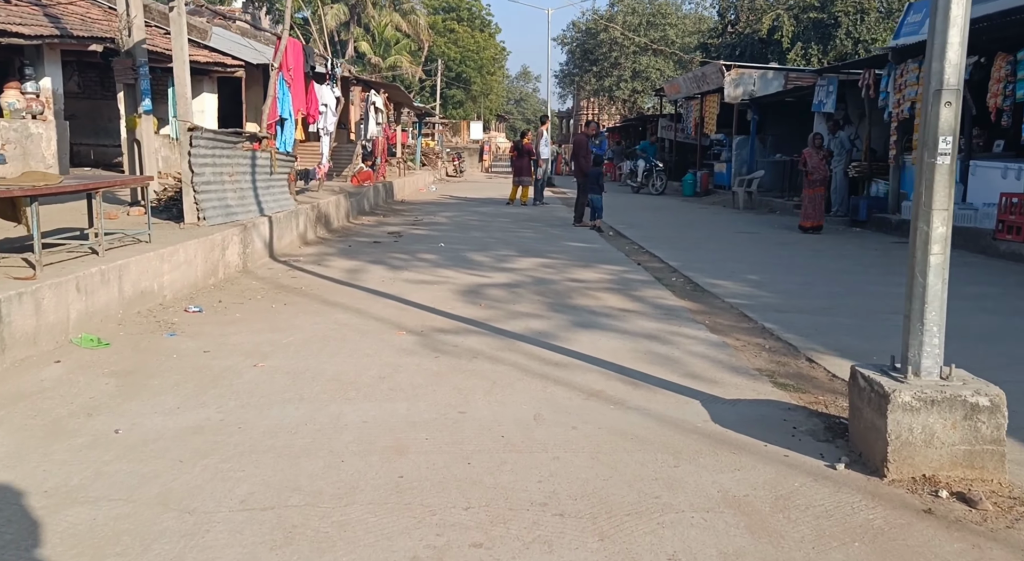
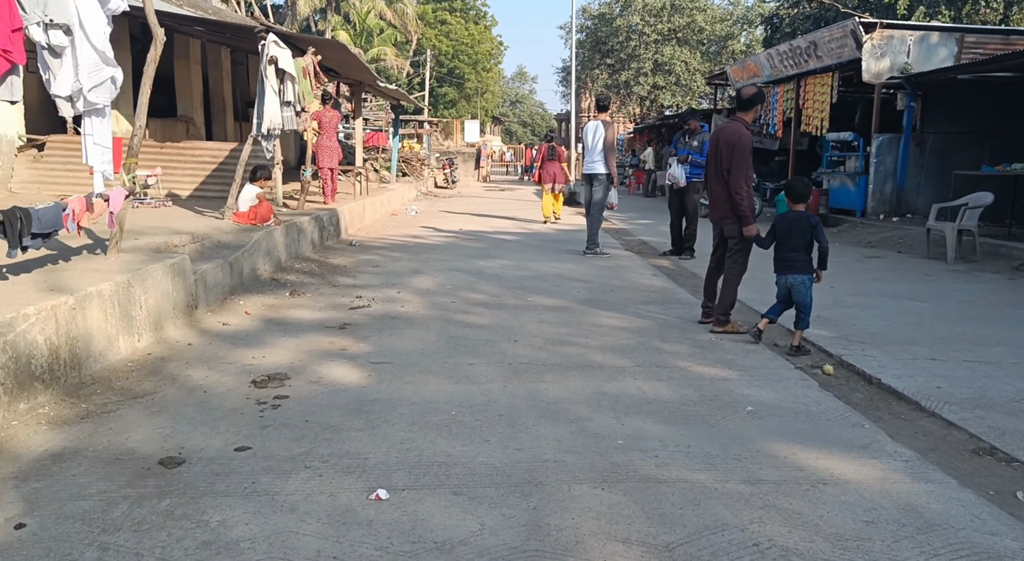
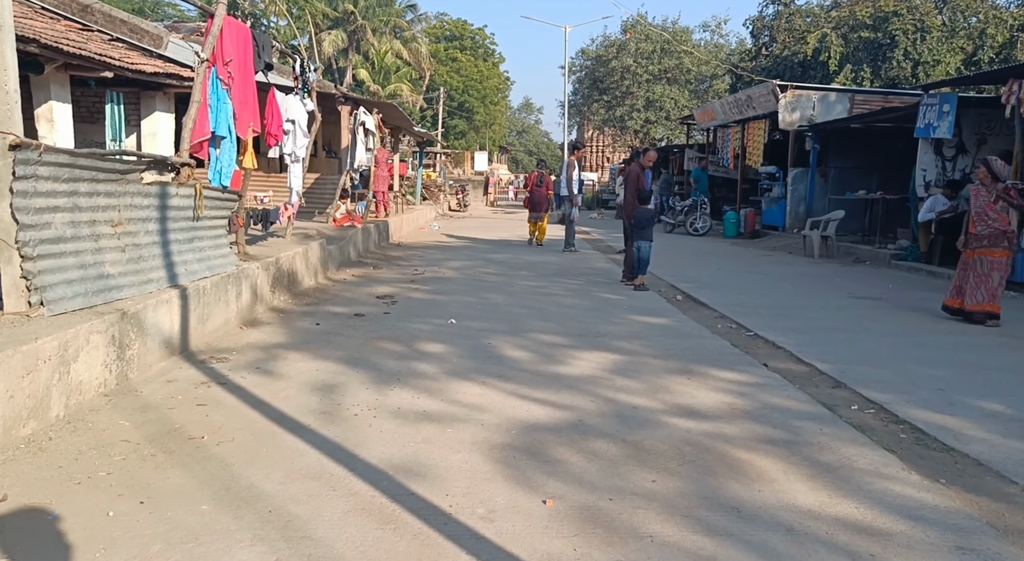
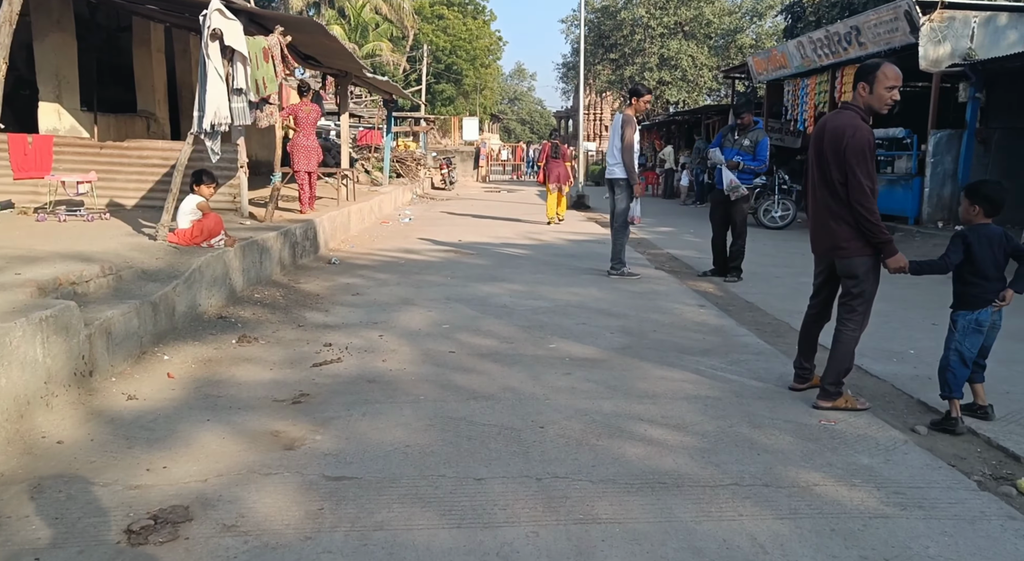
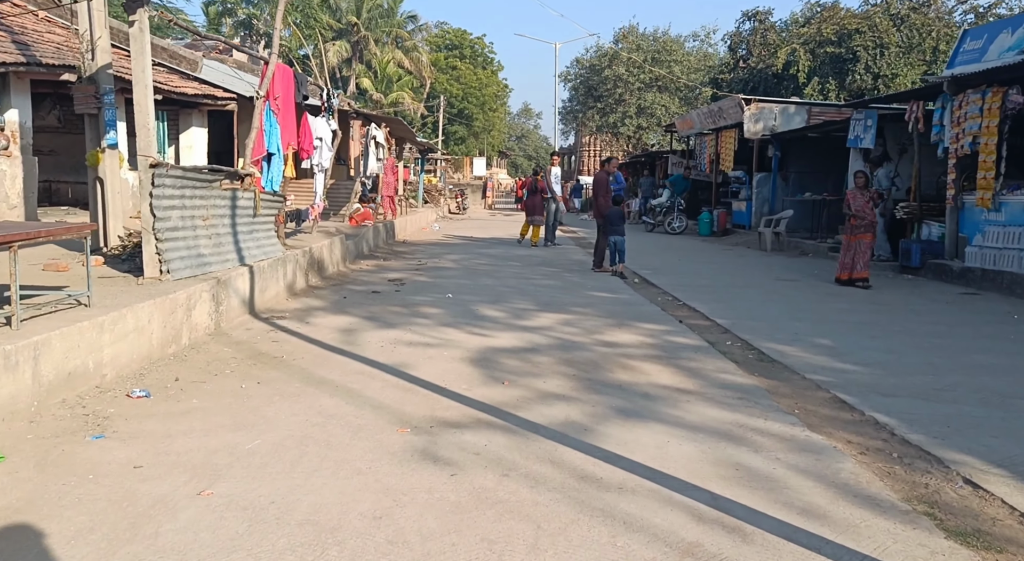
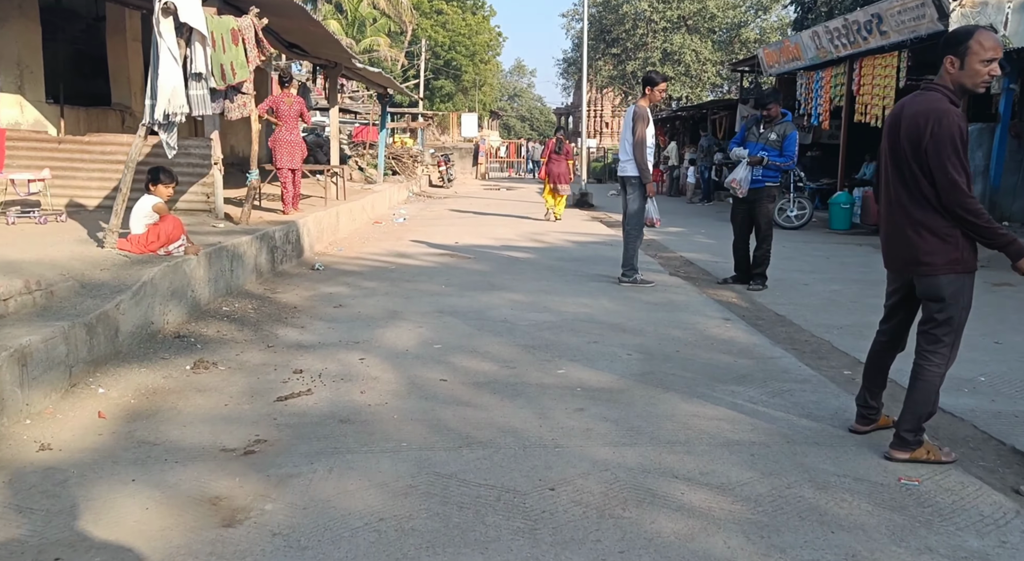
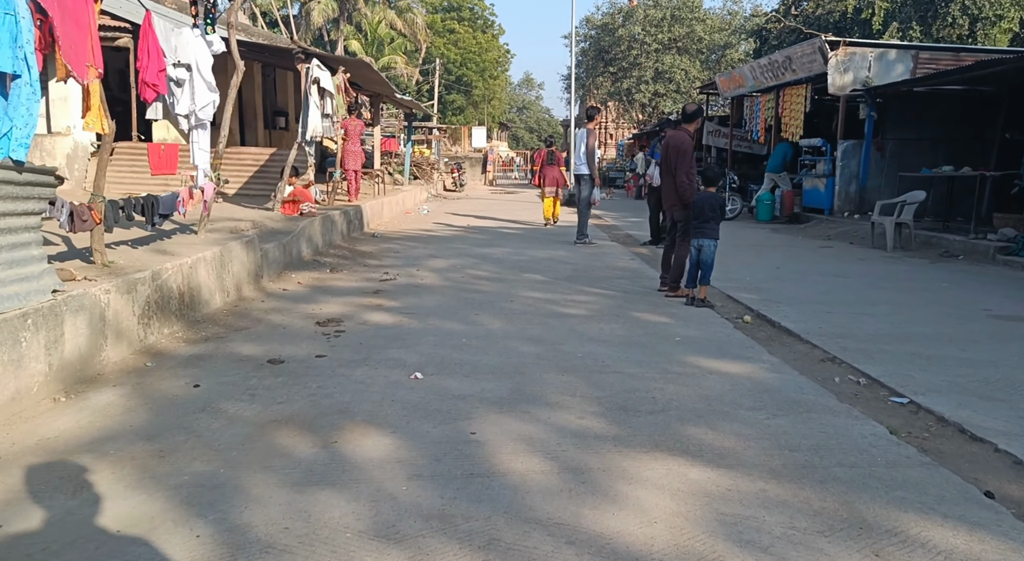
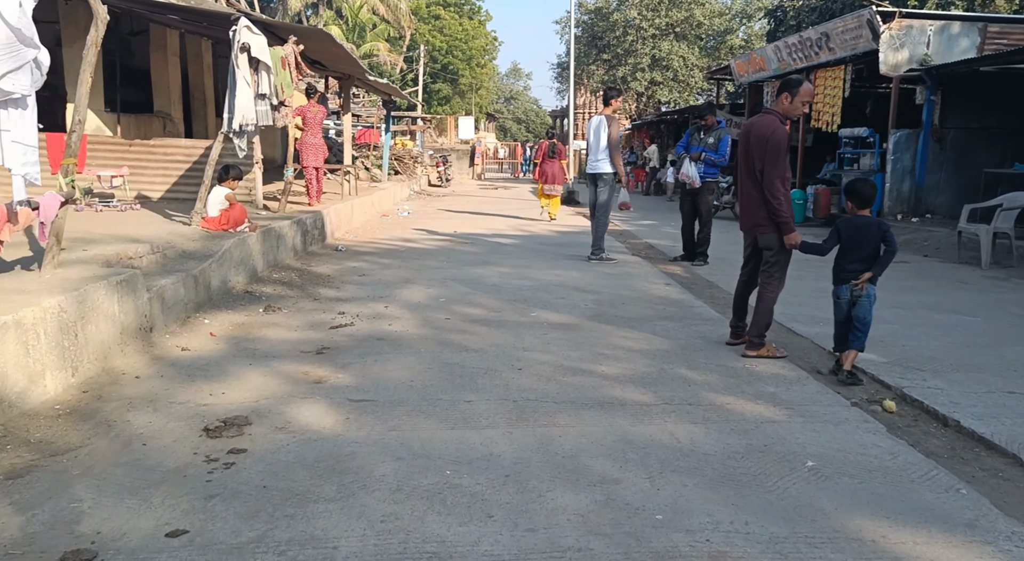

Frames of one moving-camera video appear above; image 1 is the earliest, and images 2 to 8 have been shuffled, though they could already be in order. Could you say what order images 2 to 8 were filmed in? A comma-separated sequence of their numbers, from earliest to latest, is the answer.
5, 3, 7, 2, 8, 4, 6
